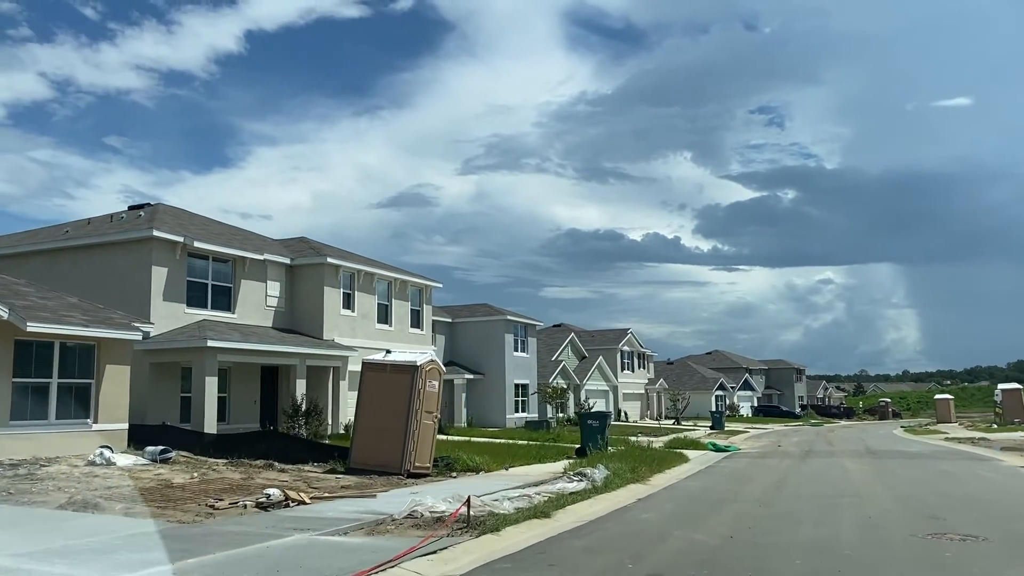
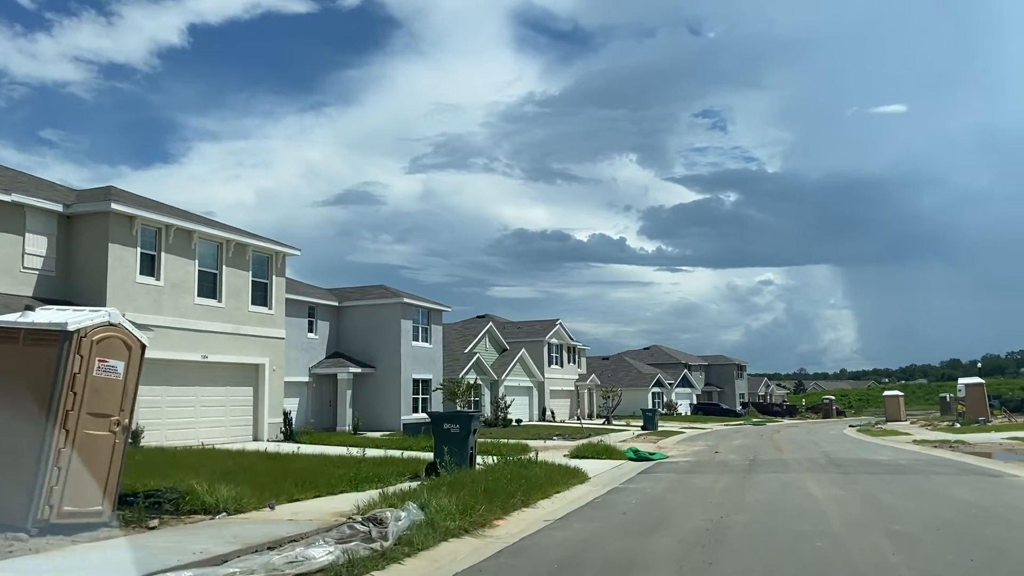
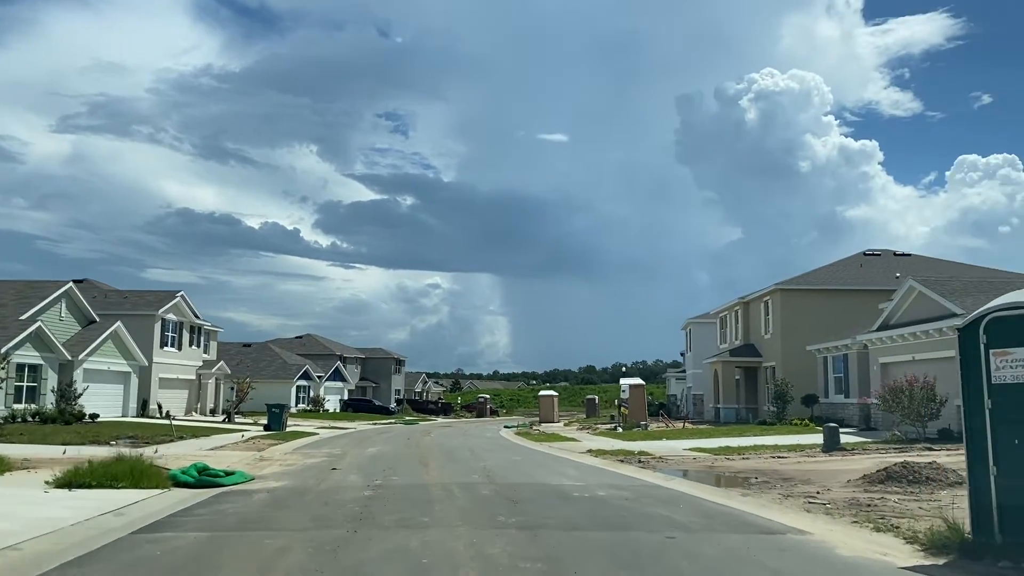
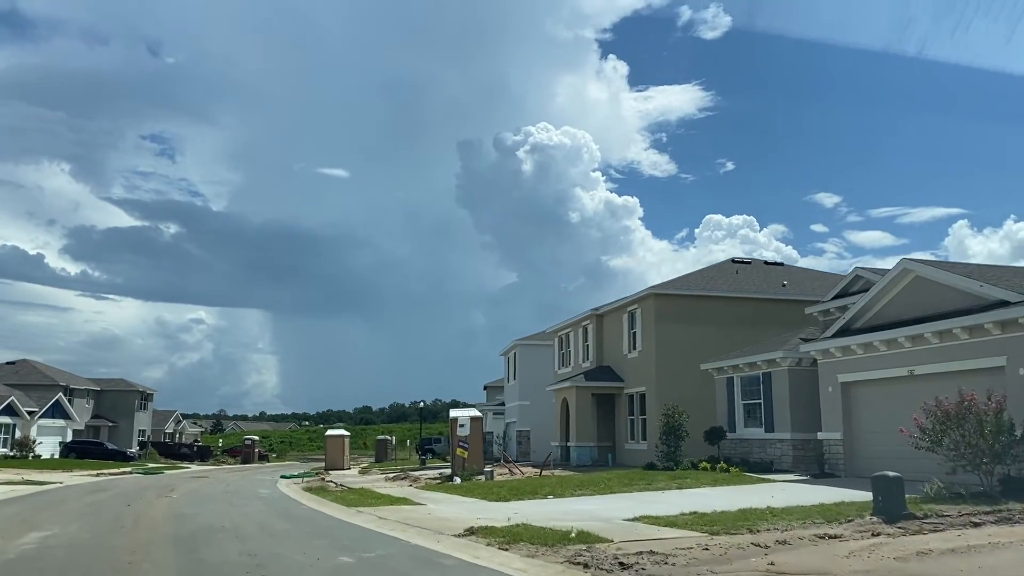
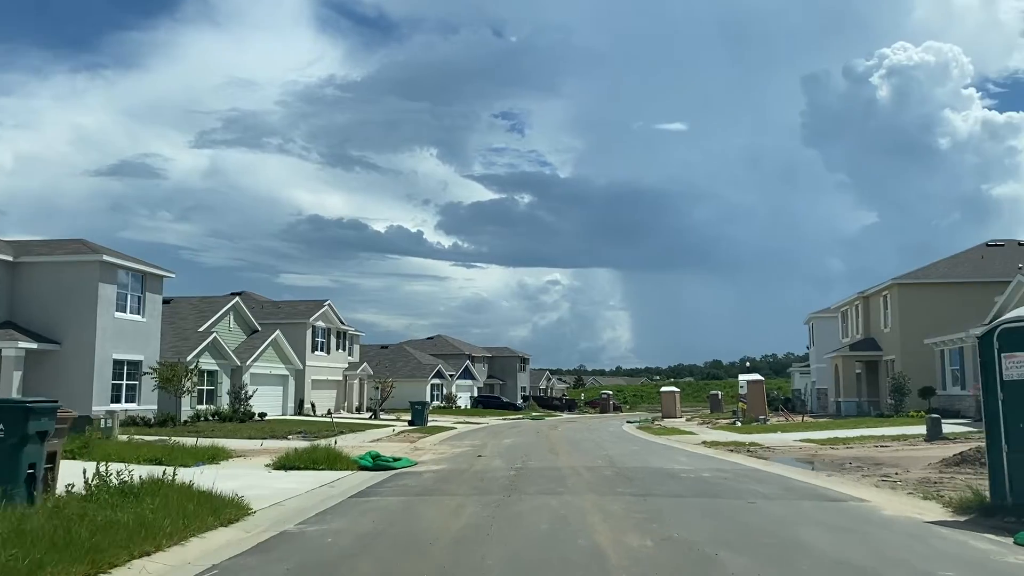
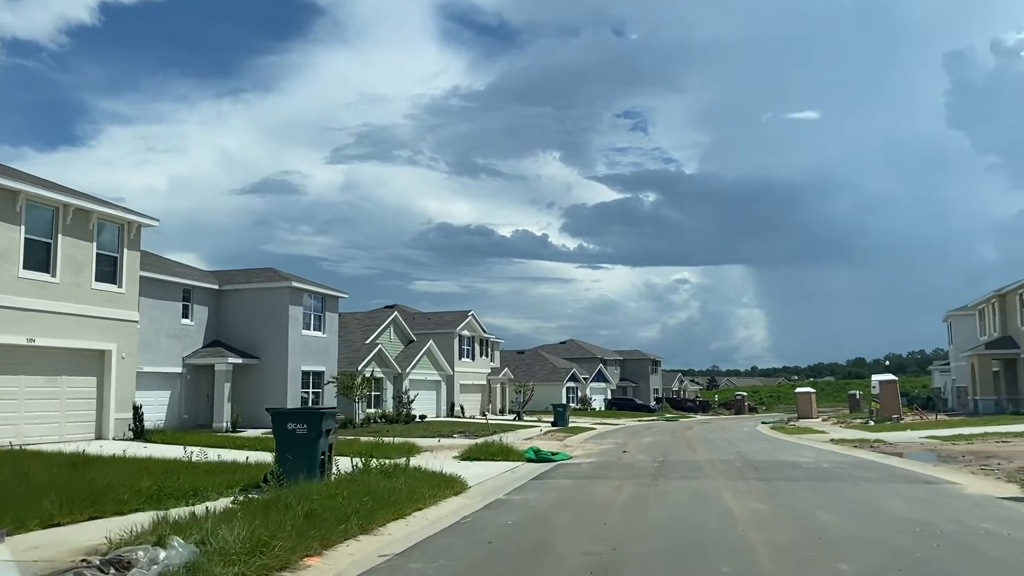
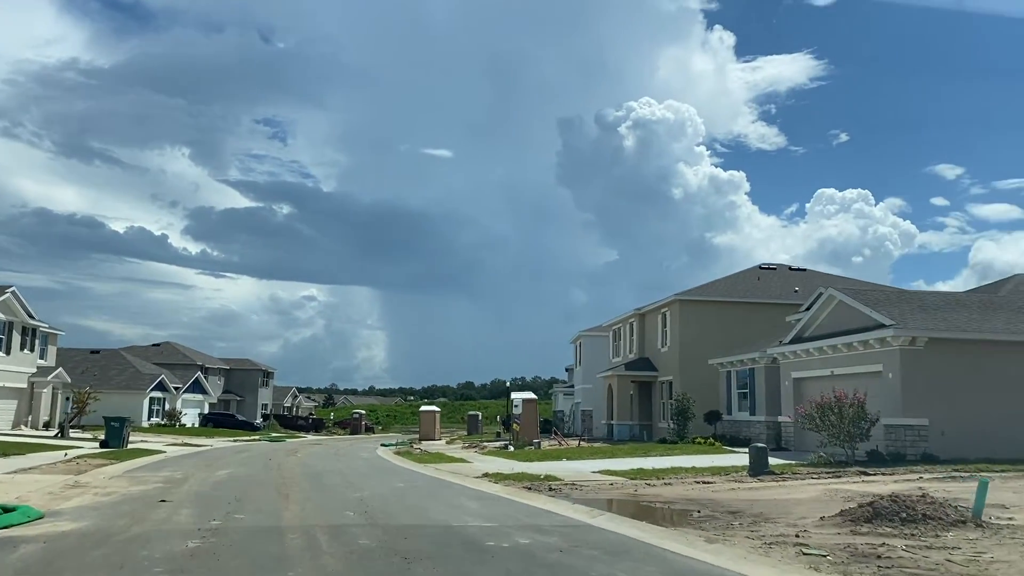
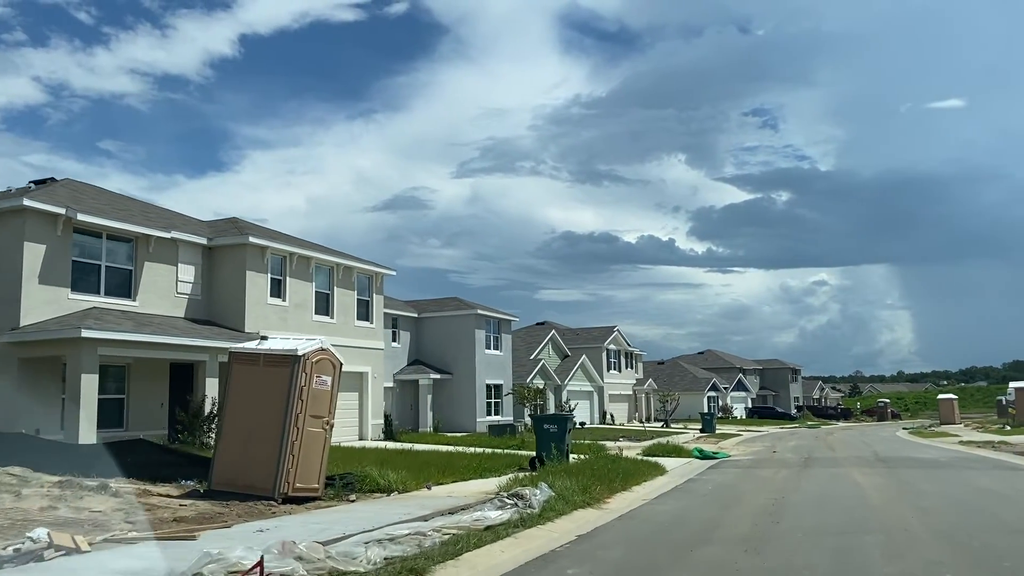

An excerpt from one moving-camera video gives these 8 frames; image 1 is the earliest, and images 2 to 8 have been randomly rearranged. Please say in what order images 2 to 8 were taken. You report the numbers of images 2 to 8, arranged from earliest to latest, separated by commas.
8, 2, 6, 5, 3, 7, 4
